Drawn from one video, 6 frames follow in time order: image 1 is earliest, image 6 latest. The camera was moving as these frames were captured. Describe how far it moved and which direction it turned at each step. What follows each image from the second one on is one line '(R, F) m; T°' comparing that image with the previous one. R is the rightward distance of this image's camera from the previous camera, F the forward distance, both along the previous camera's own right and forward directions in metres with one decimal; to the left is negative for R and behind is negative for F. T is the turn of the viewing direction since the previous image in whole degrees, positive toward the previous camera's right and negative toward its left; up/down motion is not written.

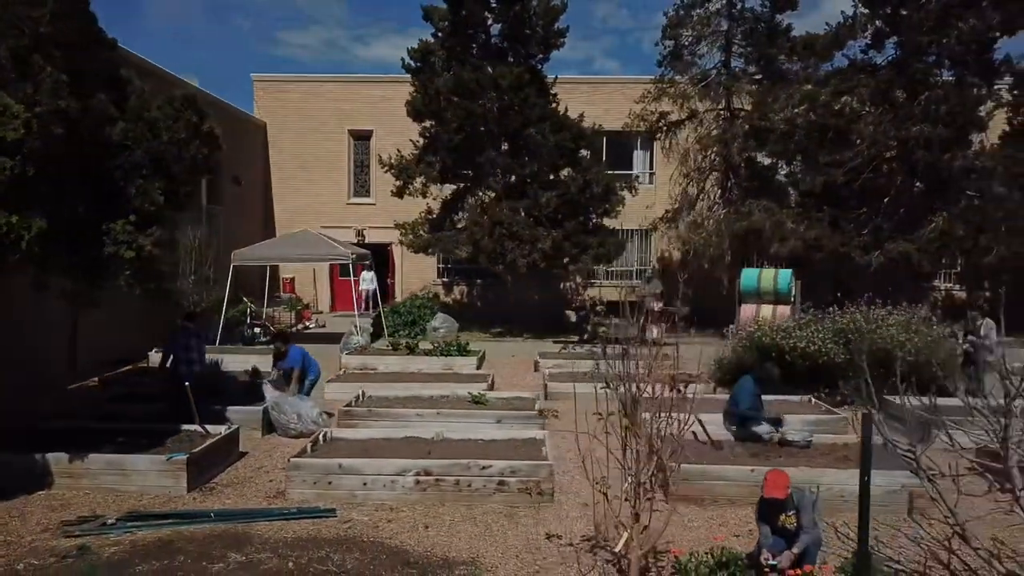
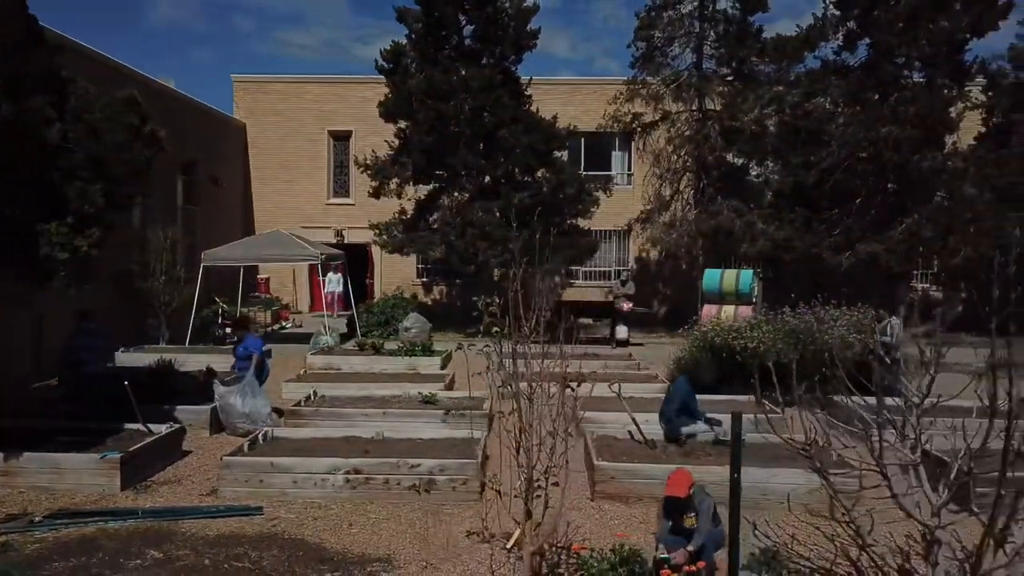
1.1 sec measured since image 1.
(+0.6, -0.1) m; 0°
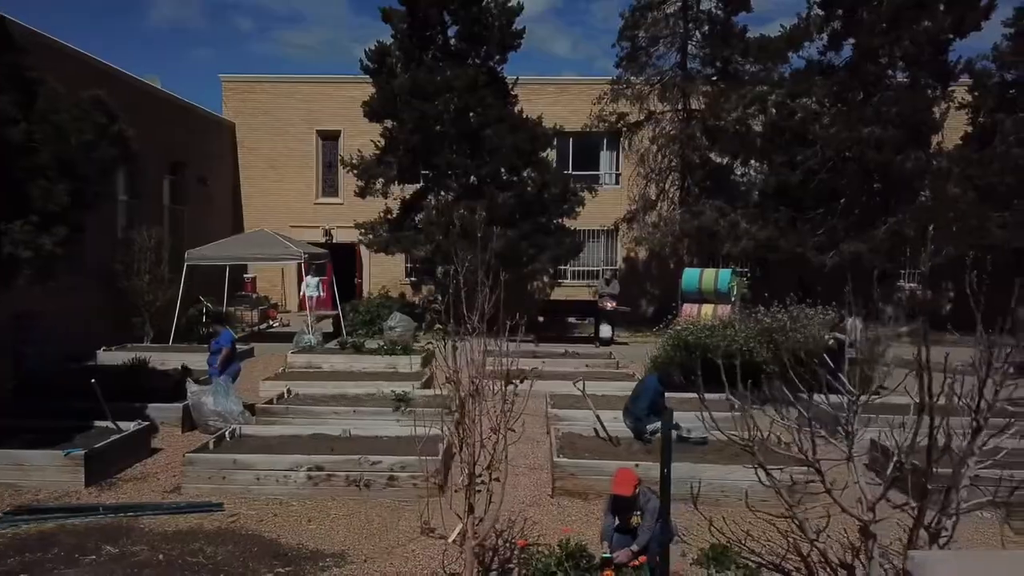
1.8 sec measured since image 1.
(+0.3, -0.1) m; 0°
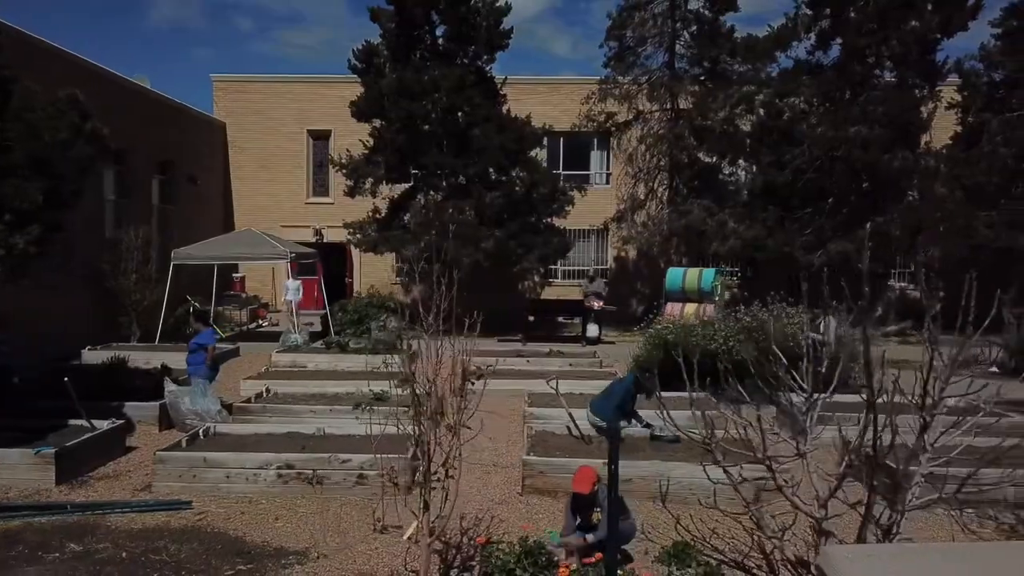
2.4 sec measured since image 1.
(+0.3, 0.0) m; 0°
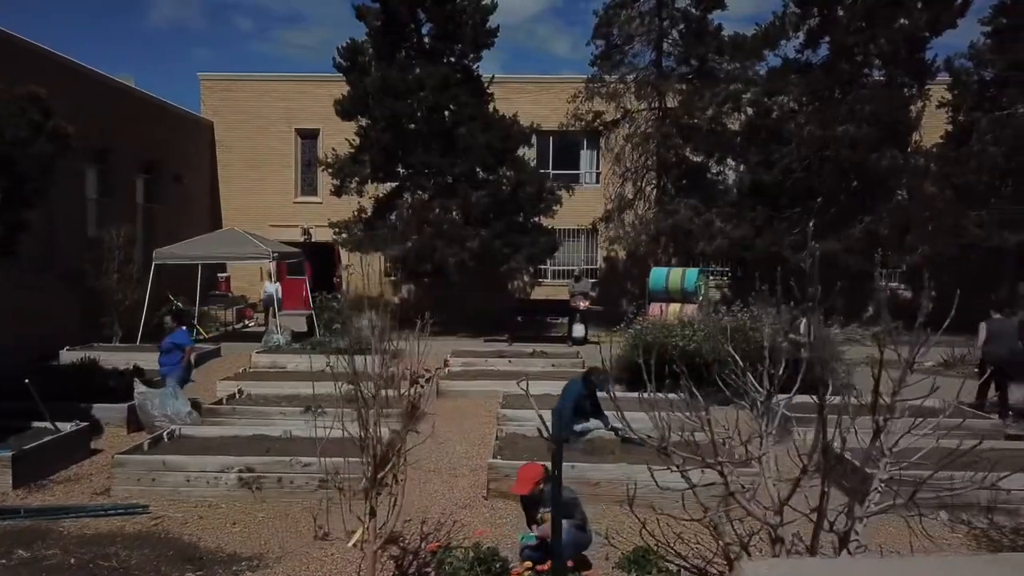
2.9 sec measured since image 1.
(+0.3, +0.1) m; 0°
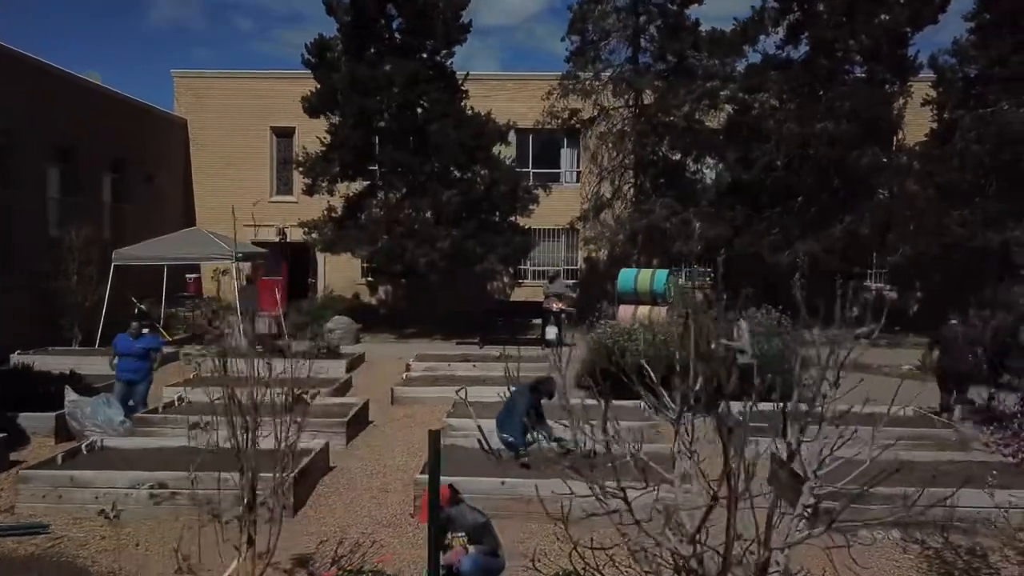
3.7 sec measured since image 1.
(+0.6, +0.4) m; 0°
